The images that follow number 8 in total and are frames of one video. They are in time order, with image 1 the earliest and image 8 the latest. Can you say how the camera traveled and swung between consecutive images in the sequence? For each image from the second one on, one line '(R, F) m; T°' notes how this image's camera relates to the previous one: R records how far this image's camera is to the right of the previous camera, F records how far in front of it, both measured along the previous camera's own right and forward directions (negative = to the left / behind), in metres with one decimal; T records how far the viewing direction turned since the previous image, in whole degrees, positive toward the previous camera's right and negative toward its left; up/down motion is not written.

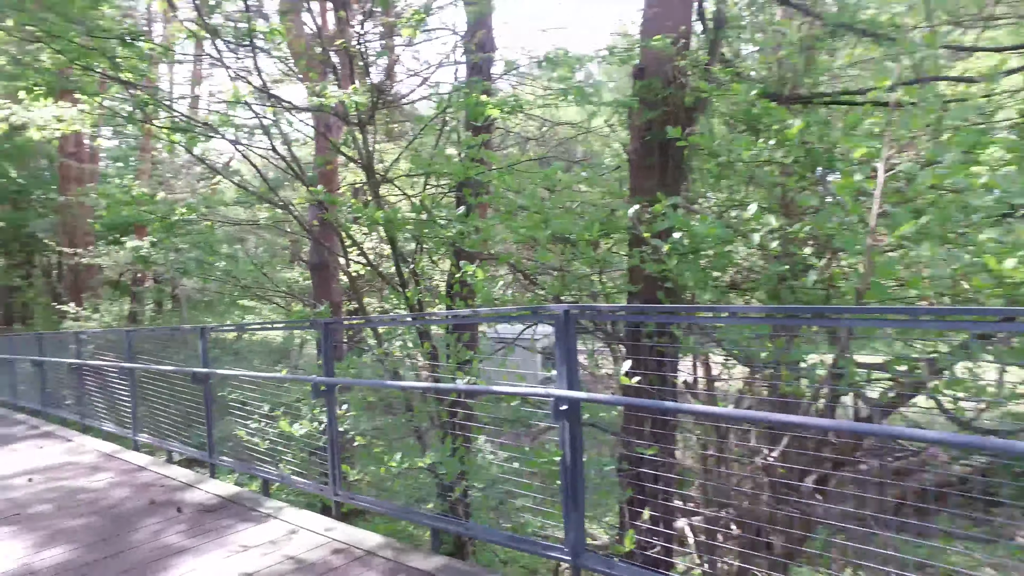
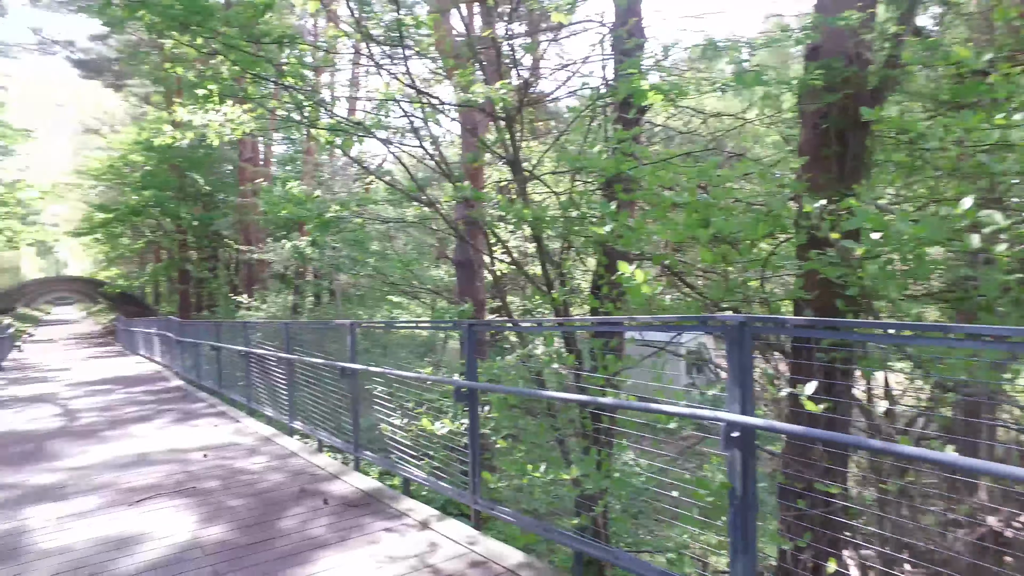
(-0.1, +0.2) m; -11°
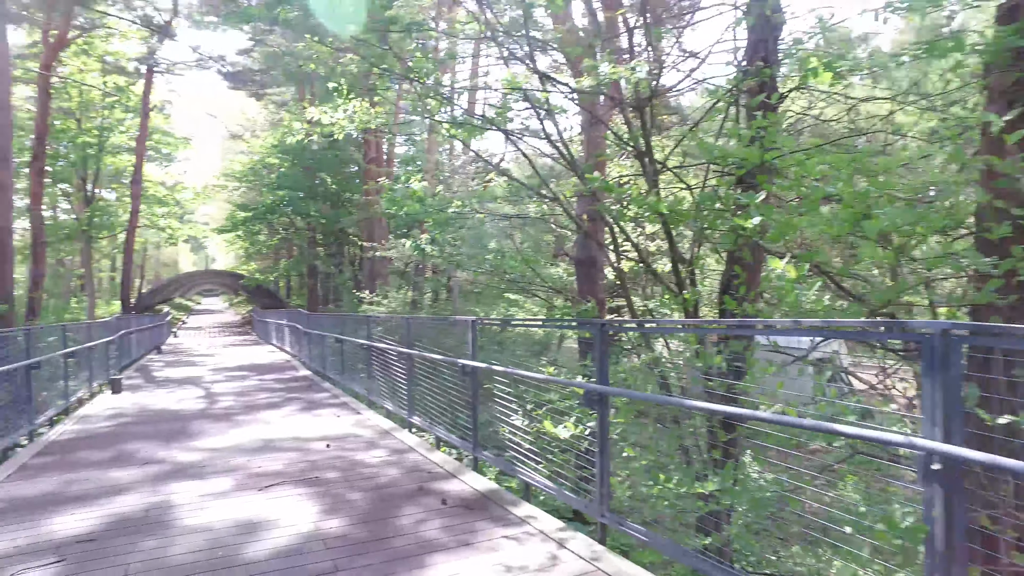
(-0.1, +0.1) m; -9°
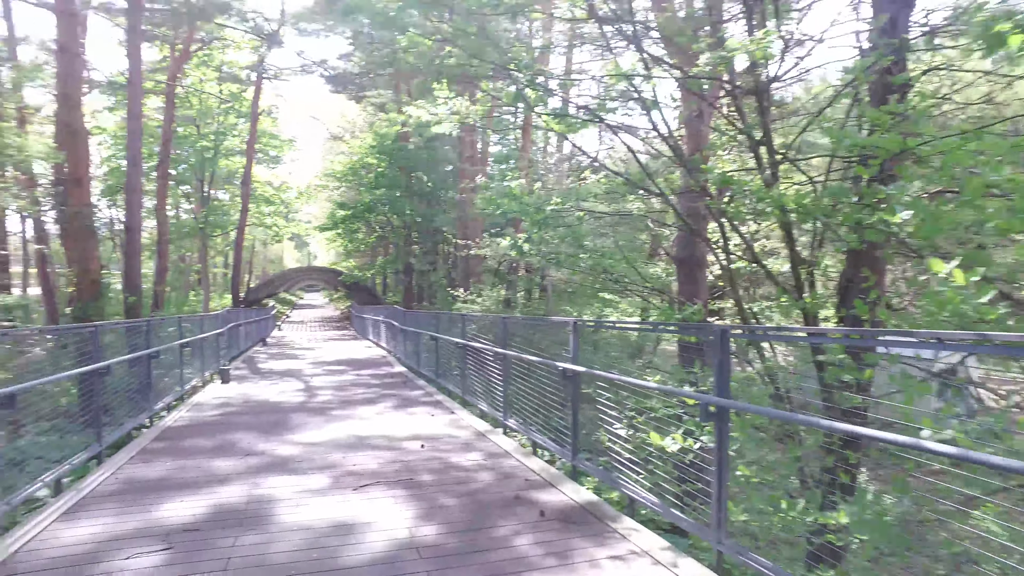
(-0.1, +0.2) m; -7°
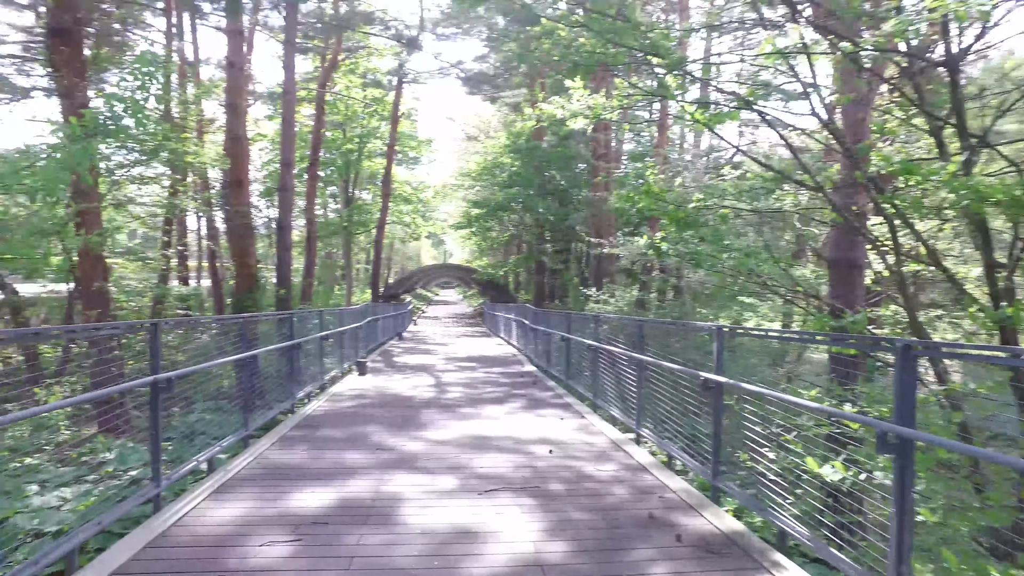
(0.0, +0.2) m; -11°
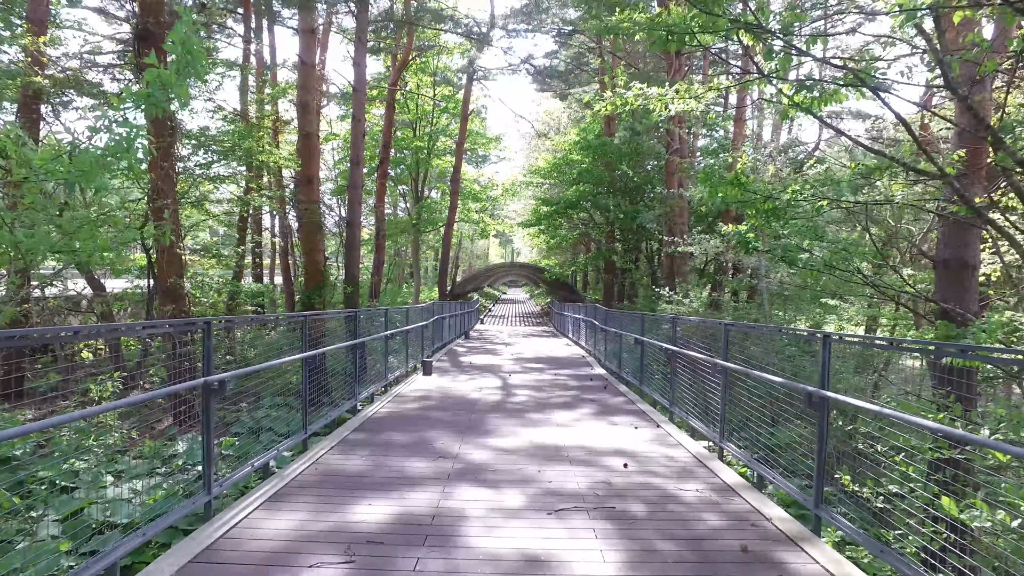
(0.0, +0.3) m; -6°
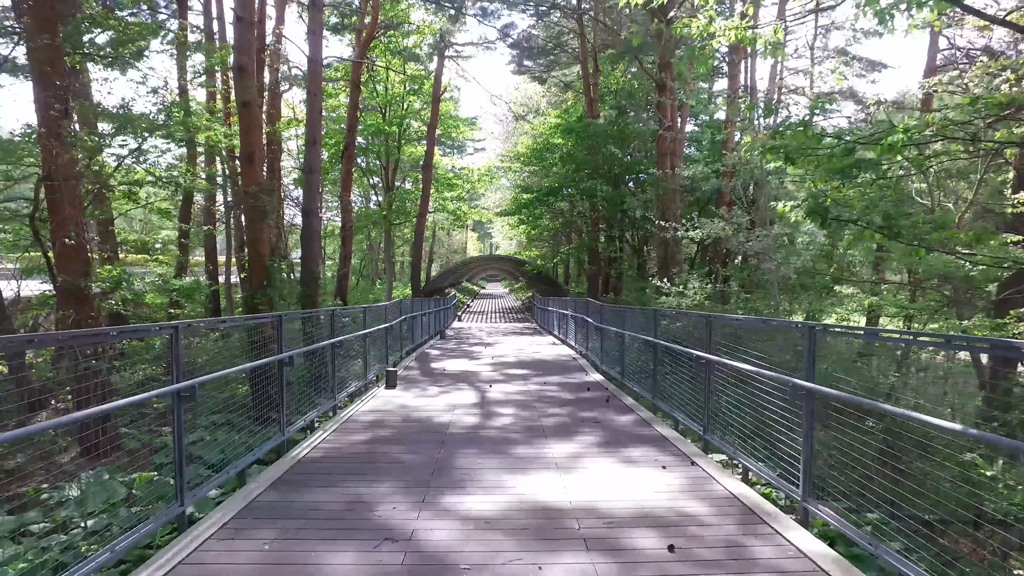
(0.0, +1.5) m; +2°
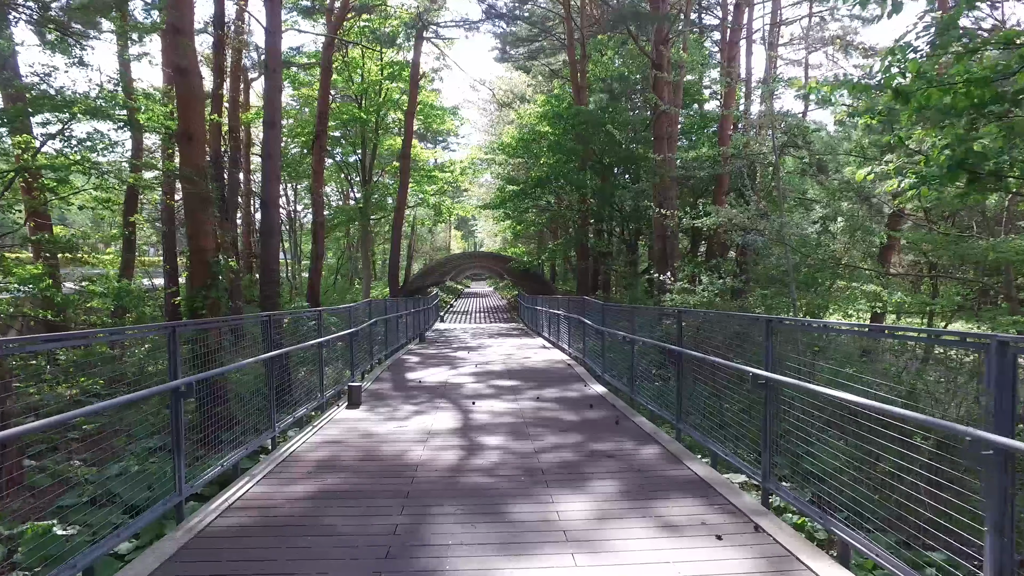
(0.0, +1.2) m; +1°
